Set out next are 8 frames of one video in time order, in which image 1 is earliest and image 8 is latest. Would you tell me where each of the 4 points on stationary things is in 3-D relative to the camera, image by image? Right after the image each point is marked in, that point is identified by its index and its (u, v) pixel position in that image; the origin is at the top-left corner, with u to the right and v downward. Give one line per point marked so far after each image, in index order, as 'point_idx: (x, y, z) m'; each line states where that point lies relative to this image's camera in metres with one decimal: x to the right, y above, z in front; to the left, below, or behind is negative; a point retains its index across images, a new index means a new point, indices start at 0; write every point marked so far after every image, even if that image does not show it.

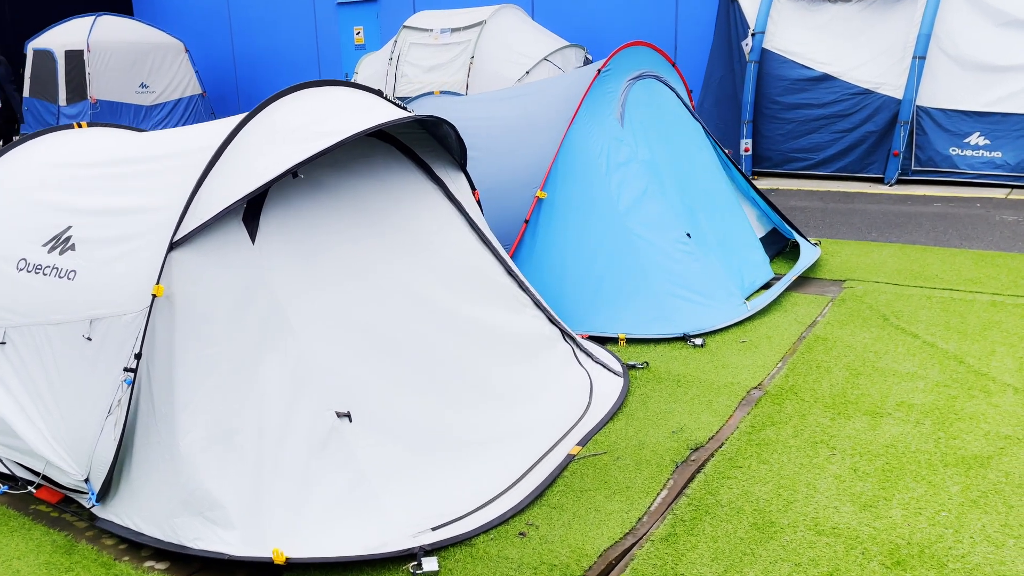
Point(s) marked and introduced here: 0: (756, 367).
0: (+1.0, -0.3, +3.8) m
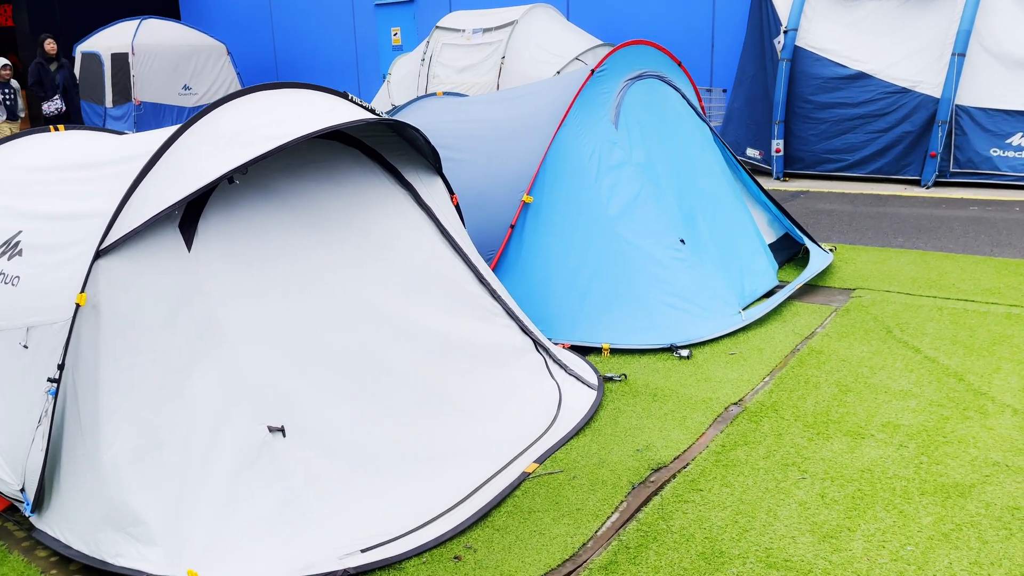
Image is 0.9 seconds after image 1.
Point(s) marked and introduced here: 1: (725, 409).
0: (+0.9, -0.4, +3.6) m
1: (+0.8, -0.5, +3.4) m
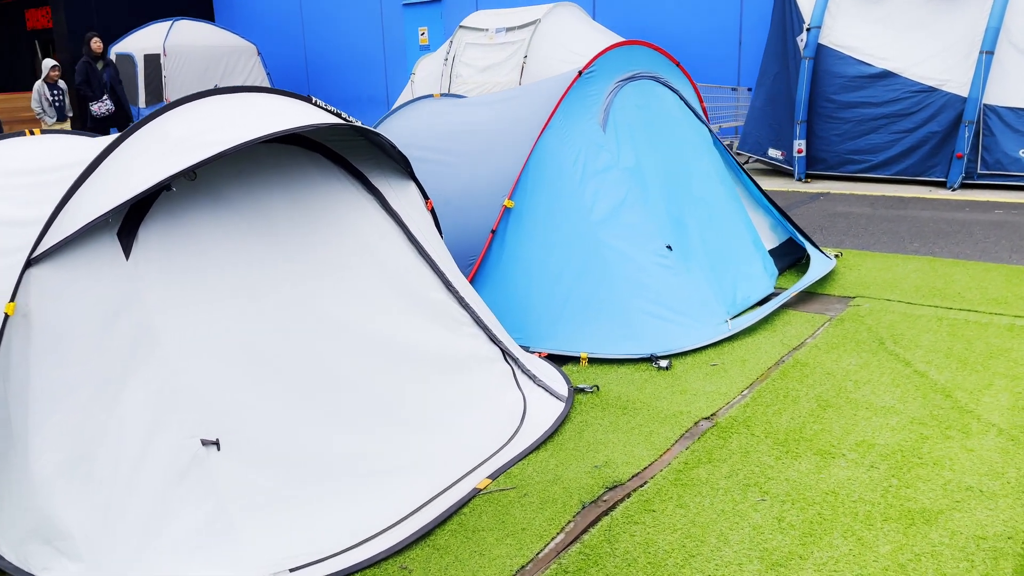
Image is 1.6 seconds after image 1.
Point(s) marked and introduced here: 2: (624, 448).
0: (+0.8, -0.4, +3.5) m
1: (+0.7, -0.5, +3.2) m
2: (+0.4, -0.6, +3.1) m
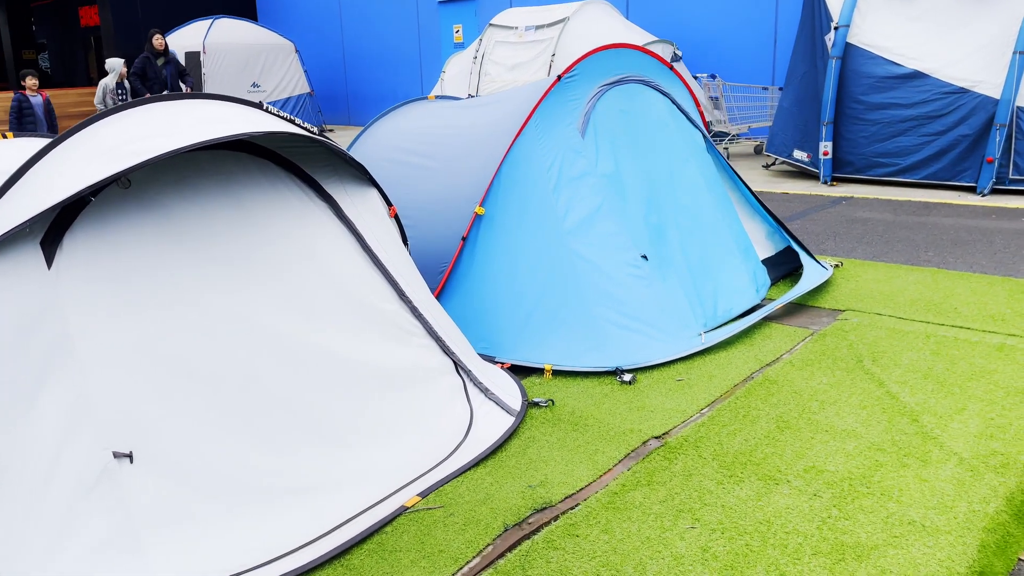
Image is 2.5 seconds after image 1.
0: (+0.6, -0.5, +3.4) m
1: (+0.5, -0.6, +3.1) m
2: (+0.2, -0.6, +3.0) m
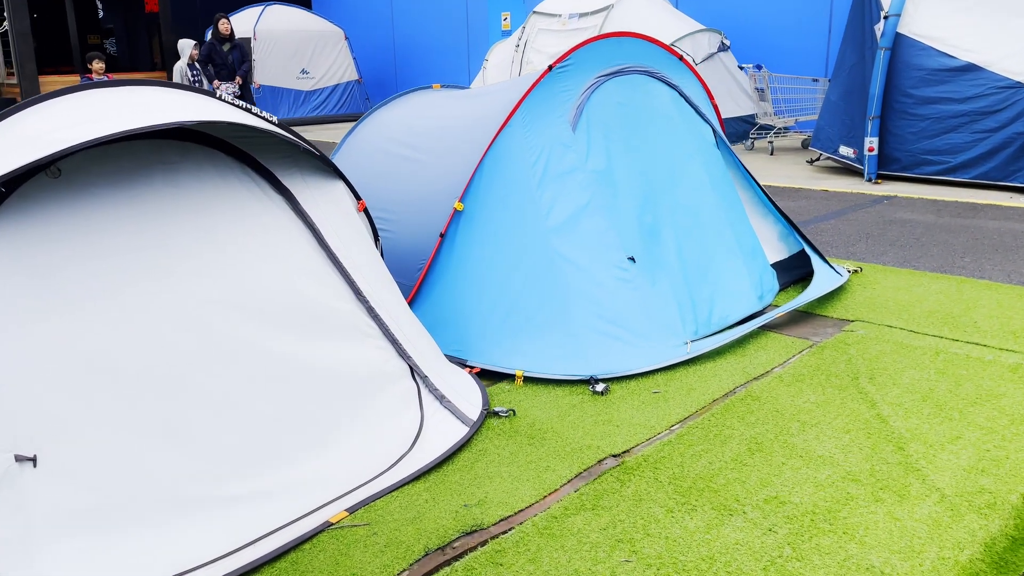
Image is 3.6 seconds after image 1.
0: (+0.5, -0.5, +3.2) m
1: (+0.3, -0.6, +2.9) m
2: (0.0, -0.6, +2.8) m
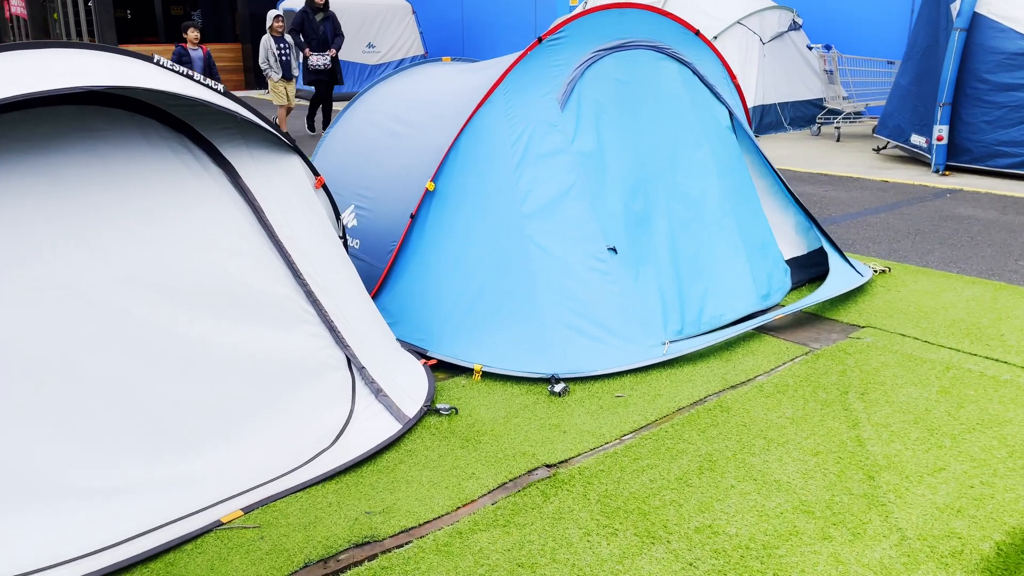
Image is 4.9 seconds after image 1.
0: (+0.2, -0.5, +2.9) m
1: (+0.1, -0.6, +2.7) m
2: (-0.3, -0.6, +2.6) m
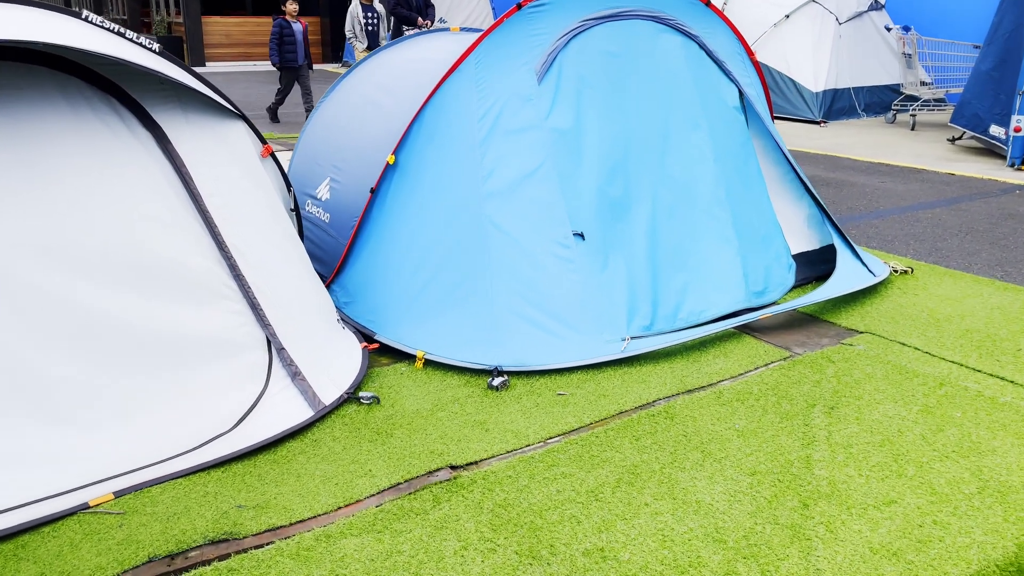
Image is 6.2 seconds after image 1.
0: (0.0, -0.4, +2.7) m
1: (-0.2, -0.5, +2.5) m
2: (-0.5, -0.5, +2.4) m
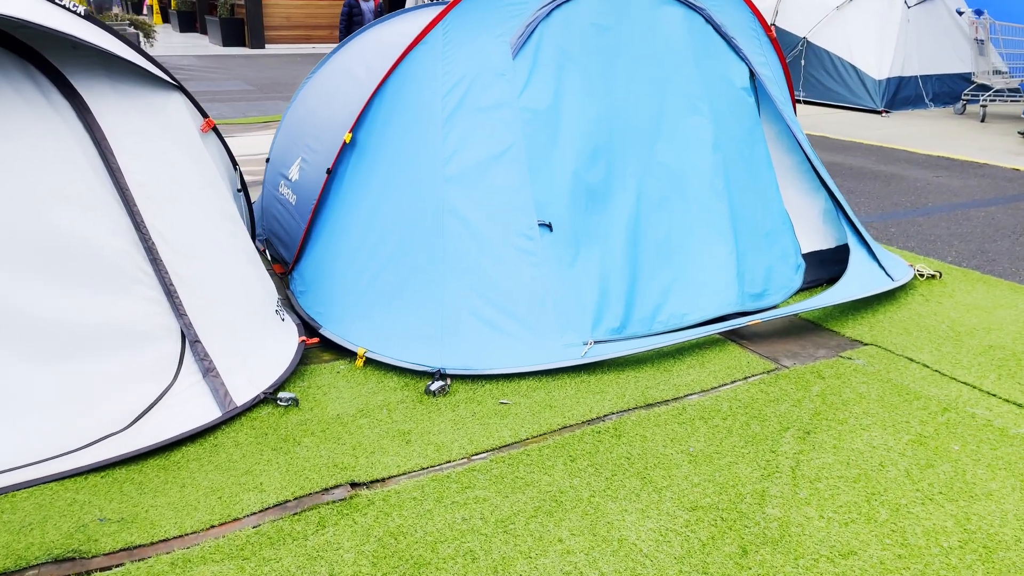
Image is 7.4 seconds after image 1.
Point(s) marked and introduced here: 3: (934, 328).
0: (-0.2, -0.4, +2.4) m
1: (-0.5, -0.5, +2.2) m
2: (-0.8, -0.5, +2.1) m
3: (+1.6, -0.1, +3.2) m
